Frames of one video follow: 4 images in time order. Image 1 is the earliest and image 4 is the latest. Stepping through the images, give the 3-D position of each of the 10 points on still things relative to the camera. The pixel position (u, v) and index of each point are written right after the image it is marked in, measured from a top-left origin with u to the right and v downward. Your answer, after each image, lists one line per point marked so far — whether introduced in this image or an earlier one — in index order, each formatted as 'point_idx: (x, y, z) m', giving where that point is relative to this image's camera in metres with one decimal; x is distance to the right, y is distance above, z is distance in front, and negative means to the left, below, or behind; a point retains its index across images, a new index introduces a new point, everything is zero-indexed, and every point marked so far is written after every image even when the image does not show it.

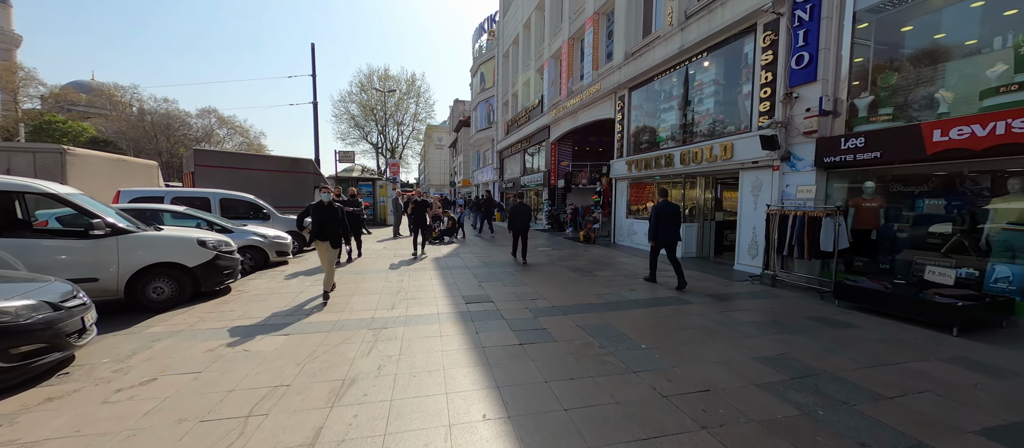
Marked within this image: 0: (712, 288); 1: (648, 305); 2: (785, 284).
0: (+3.6, -1.1, +6.5) m
1: (+2.0, -1.2, +5.5) m
2: (+4.8, -1.1, +6.5) m
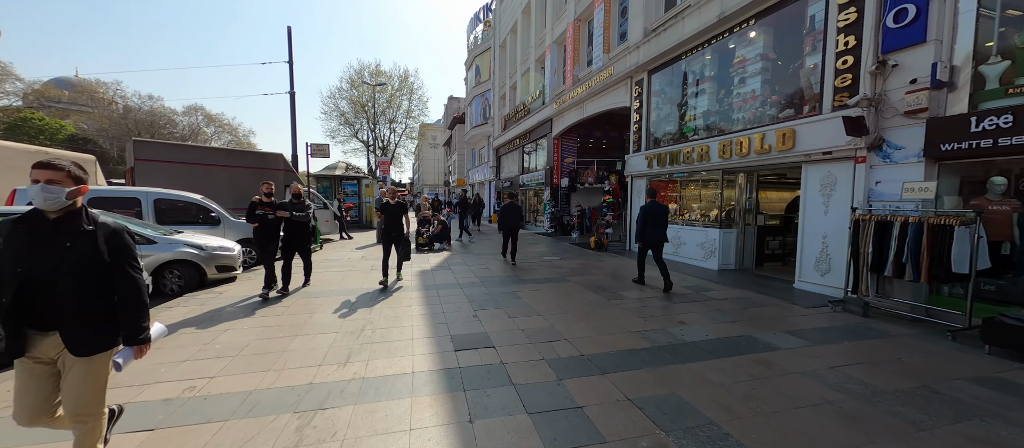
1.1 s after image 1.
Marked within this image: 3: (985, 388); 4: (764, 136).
0: (+3.7, -1.3, +4.9) m
1: (+2.1, -1.3, +3.8) m
2: (+4.9, -1.2, +4.9) m
3: (+4.0, -1.4, +3.1) m
4: (+4.7, +1.6, +6.8) m
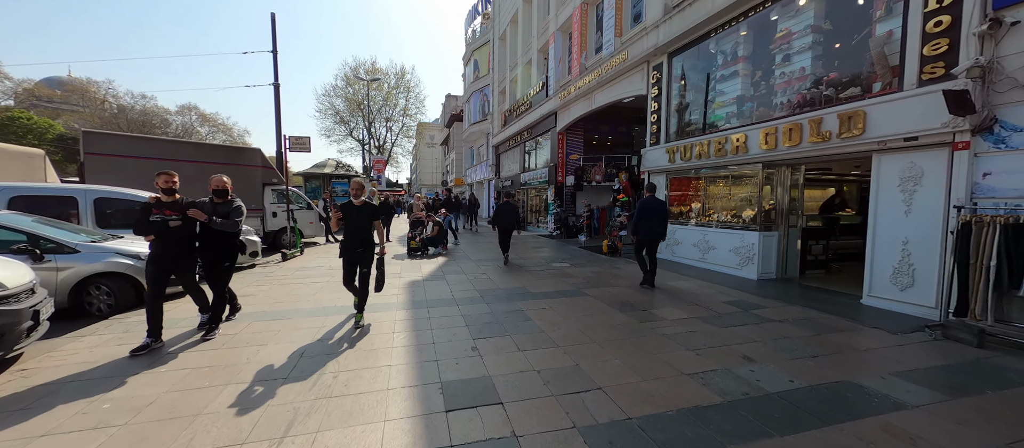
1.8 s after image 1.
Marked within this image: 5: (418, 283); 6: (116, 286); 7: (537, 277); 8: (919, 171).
0: (+3.8, -1.3, +3.8) m
1: (+2.2, -1.4, +2.7) m
2: (+5.0, -1.2, +3.7) m
3: (+4.1, -1.4, +1.9) m
4: (+4.8, +1.6, +5.6) m
5: (-1.7, -1.1, +6.7) m
6: (-5.5, -0.9, +5.1) m
7: (+0.5, -1.0, +7.1) m
8: (+5.2, +0.7, +4.7) m
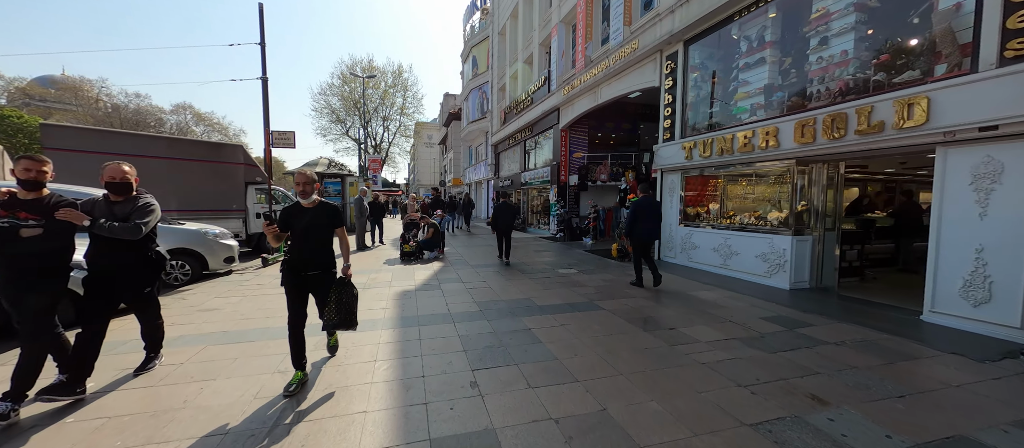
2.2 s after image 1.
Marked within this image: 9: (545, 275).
0: (+3.8, -1.4, +3.1) m
1: (+2.3, -1.4, +1.9) m
2: (+5.1, -1.3, +3.0) m
3: (+4.2, -1.5, +1.2) m
4: (+4.8, +1.5, +4.9) m
5: (-1.7, -1.1, +6.0) m
6: (-5.5, -0.9, +4.3) m
7: (+0.6, -1.1, +6.4) m
8: (+5.2, +0.6, +3.9) m
9: (+0.7, -1.0, +7.5) m
